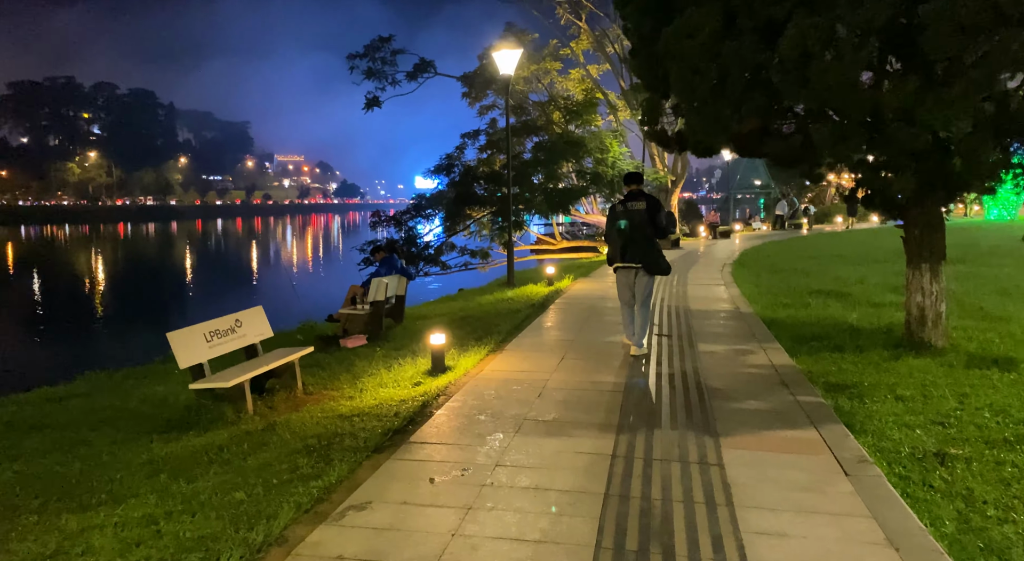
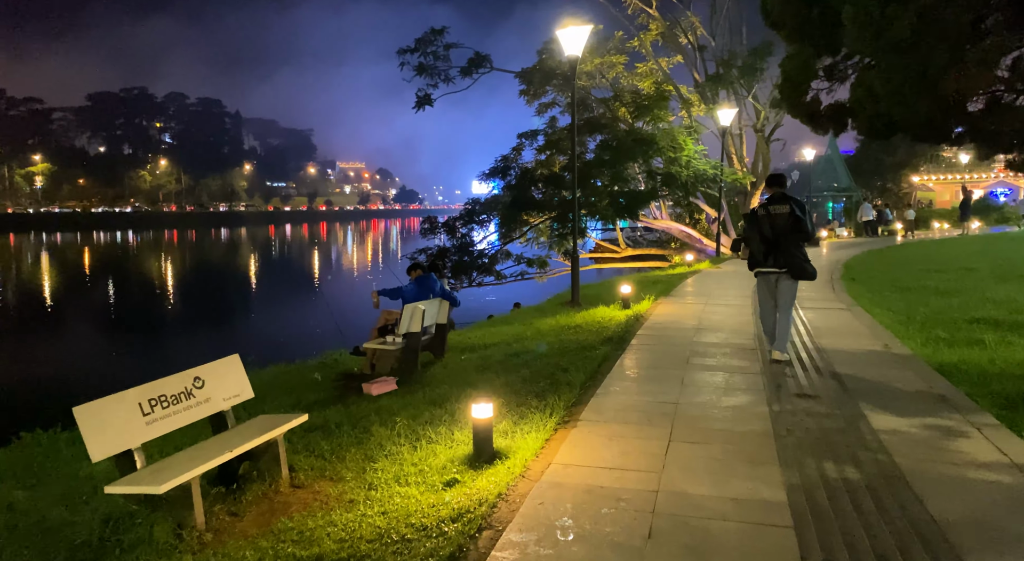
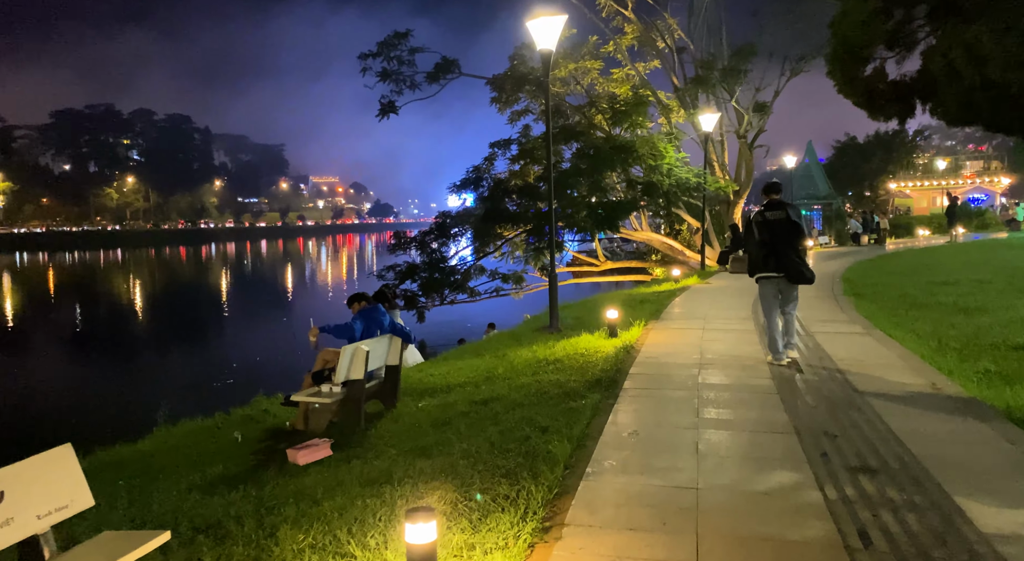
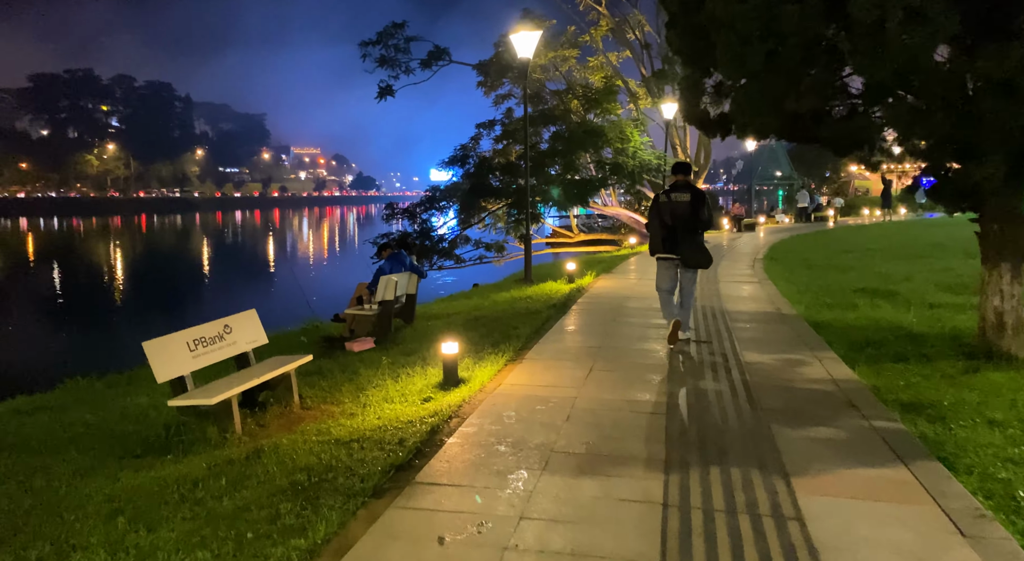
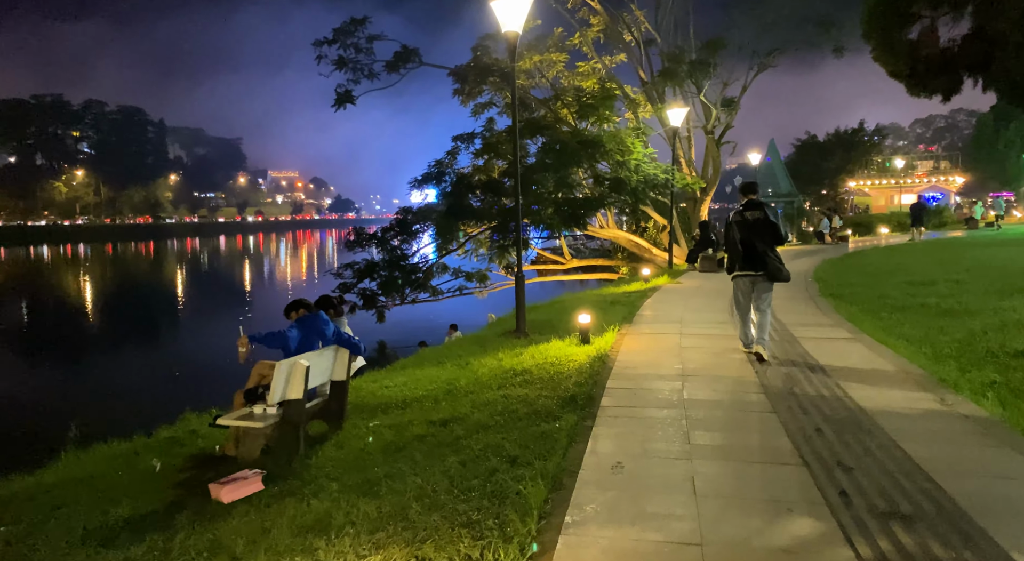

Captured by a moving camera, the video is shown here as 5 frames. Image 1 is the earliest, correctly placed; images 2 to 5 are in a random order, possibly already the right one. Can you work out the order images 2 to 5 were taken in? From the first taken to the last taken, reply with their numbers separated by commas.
4, 2, 3, 5
